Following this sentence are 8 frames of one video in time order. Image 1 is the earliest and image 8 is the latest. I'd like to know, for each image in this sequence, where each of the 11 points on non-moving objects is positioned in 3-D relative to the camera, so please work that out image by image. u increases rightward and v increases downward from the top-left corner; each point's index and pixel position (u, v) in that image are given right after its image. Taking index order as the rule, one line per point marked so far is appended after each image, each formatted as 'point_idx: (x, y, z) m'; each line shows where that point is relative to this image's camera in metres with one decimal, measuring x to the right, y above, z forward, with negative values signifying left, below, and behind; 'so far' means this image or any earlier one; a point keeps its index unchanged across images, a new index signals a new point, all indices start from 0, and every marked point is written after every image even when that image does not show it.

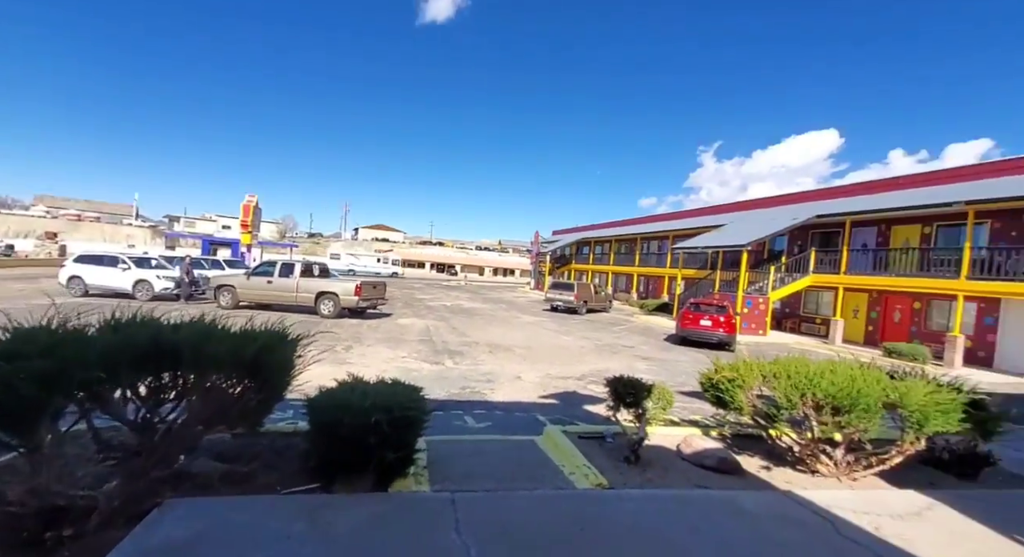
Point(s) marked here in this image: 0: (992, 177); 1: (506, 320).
0: (+15.8, +3.4, +16.0) m
1: (-0.2, -1.4, +16.2) m
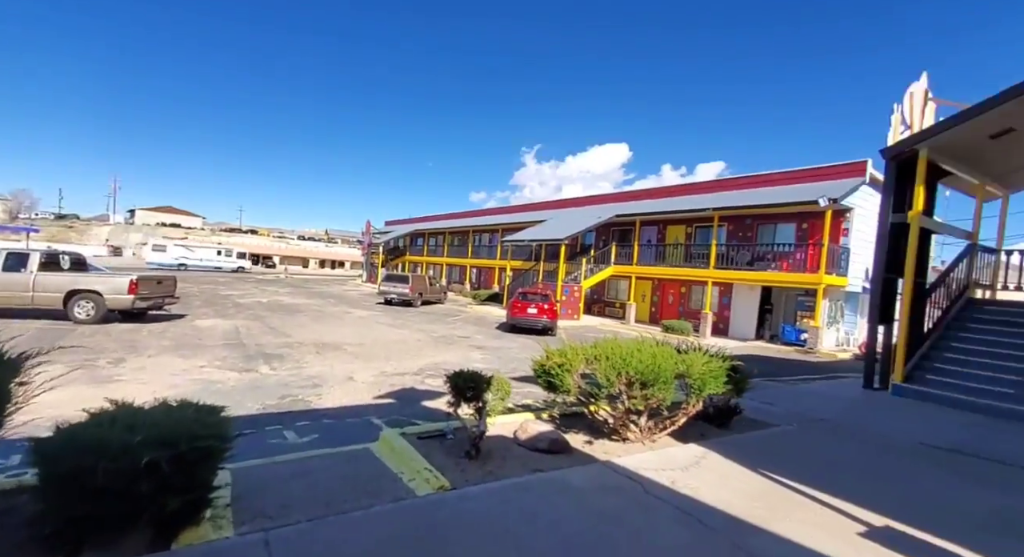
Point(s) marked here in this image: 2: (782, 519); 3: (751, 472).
0: (+9.5, +3.8, +20.3) m
1: (-5.7, -1.2, +15.1) m
2: (+1.7, -1.5, +3.0) m
3: (+1.9, -1.5, +3.8) m
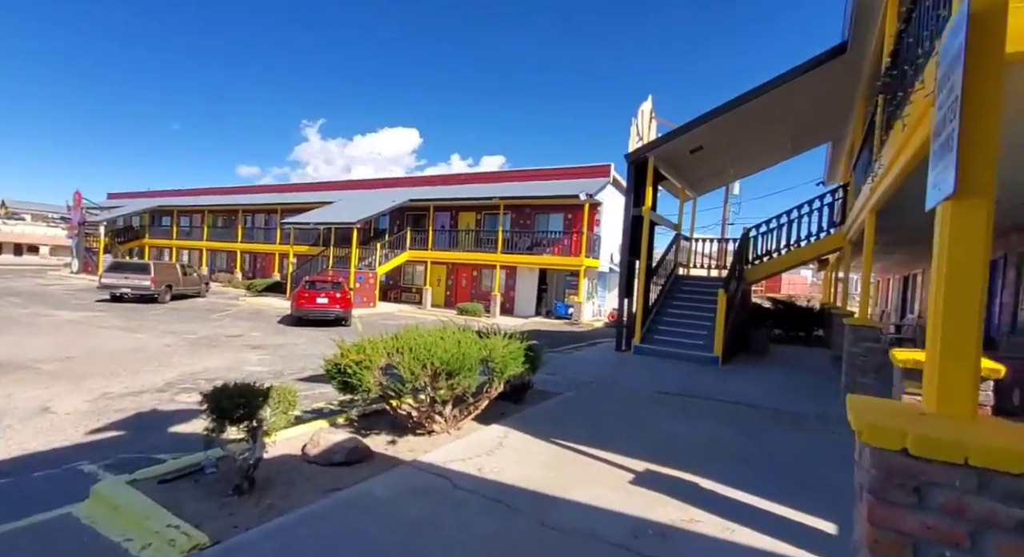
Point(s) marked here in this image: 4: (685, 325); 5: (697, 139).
0: (+0.3, +4.6, +21.9) m
1: (-11.2, -1.0, +11.2) m
2: (+0.4, -1.4, +3.3) m
3: (+0.3, -1.4, +4.1) m
4: (+3.8, -1.1, +10.3) m
5: (+3.9, +2.8, +9.8) m
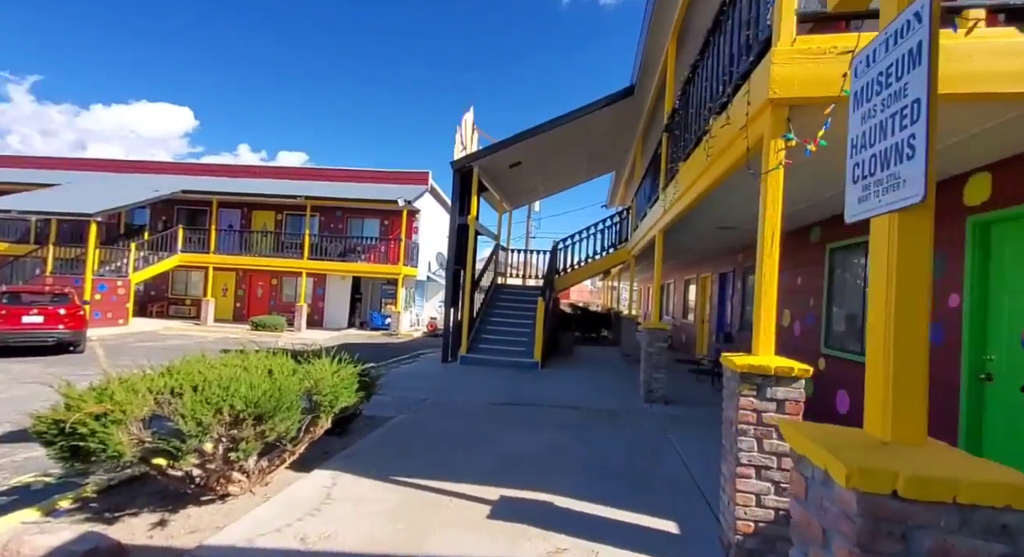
0: (-7.9, +4.2, +20.0) m
1: (-14.3, -1.1, +5.4) m
2: (-0.5, -1.4, +2.7) m
3: (-0.9, -1.4, +3.4) m
4: (-0.2, -1.3, +10.5) m
5: (+0.1, +2.6, +10.2) m
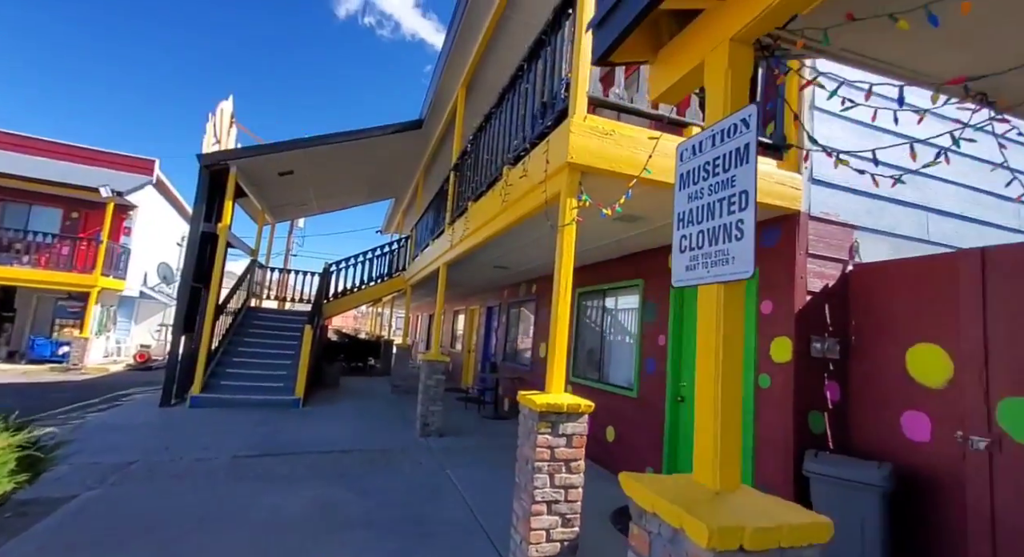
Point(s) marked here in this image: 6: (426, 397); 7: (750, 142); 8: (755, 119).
0: (-15.9, +4.0, +14.0) m
1: (-14.9, -0.3, -2.2) m
2: (-1.4, -1.6, +1.9) m
3: (-2.1, -1.5, +2.3) m
4: (-4.9, -1.8, +8.9) m
5: (-4.2, +2.2, +9.0) m
6: (-1.2, -1.7, +6.7) m
7: (+0.7, +0.4, +1.4) m
8: (+0.7, +0.5, +1.4) m
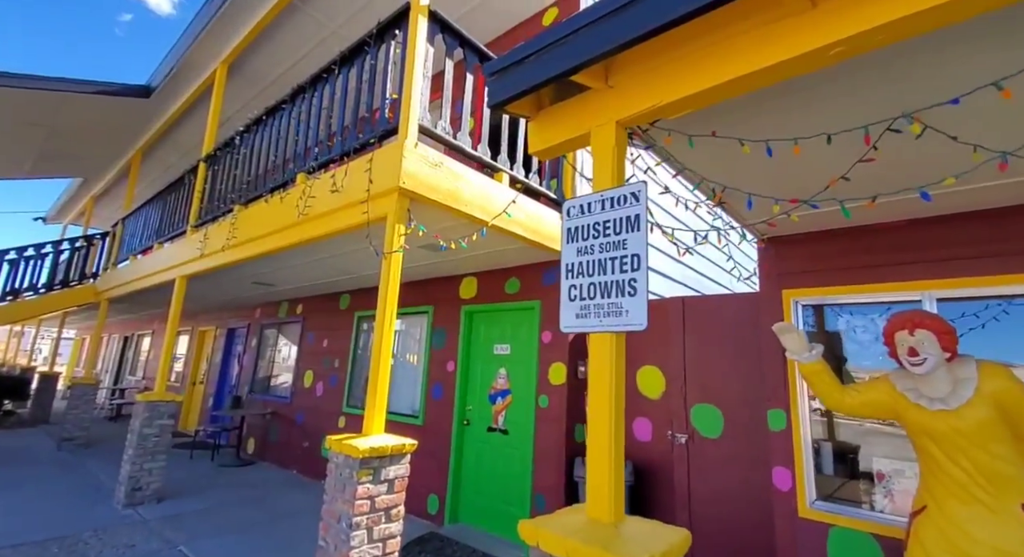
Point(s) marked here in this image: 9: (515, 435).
0: (-20.0, +4.5, +4.2) m
1: (-11.1, +0.6, -9.4) m
2: (-1.7, -1.6, +0.9) m
3: (-2.5, -1.6, +0.8) m
4: (-8.3, -1.7, +5.2) m
5: (-7.6, +2.2, +5.7) m
6: (-4.0, -1.9, +5.1) m
7: (+0.5, +0.2, +1.7) m
8: (+0.5, +0.3, +1.7) m
9: (0.0, -1.5, +4.4) m
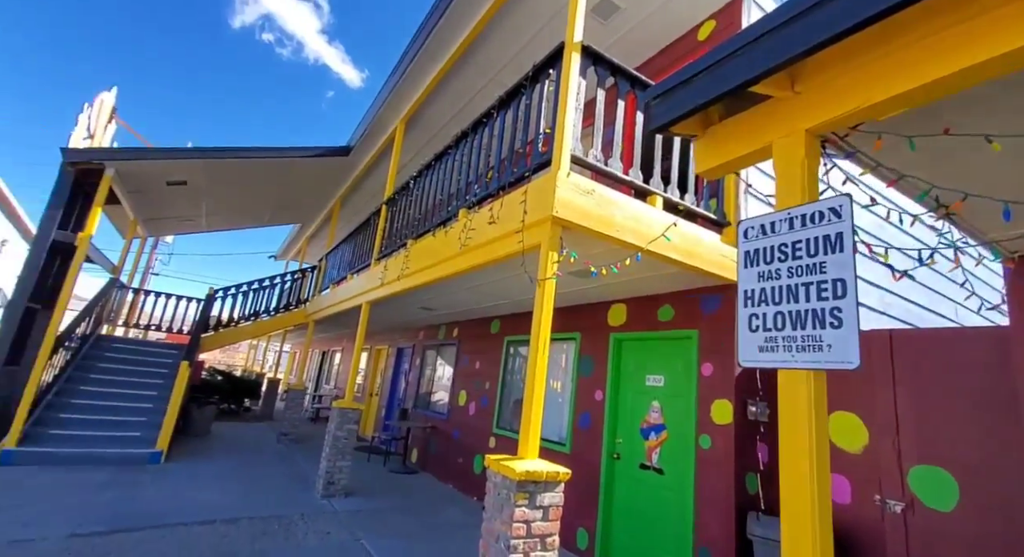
0: (-17.8, +4.2, +10.1) m
1: (-13.3, +1.1, -5.7) m
2: (-1.3, -1.7, +1.2) m
3: (-2.1, -1.6, +1.4) m
4: (-6.3, -2.1, +7.2) m
5: (-5.5, +1.8, +7.8) m
6: (-2.3, -2.2, +5.9) m
7: (+1.0, +0.1, +1.4) m
8: (+1.0, +0.2, +1.4) m
9: (+1.4, -1.7, +4.1) m
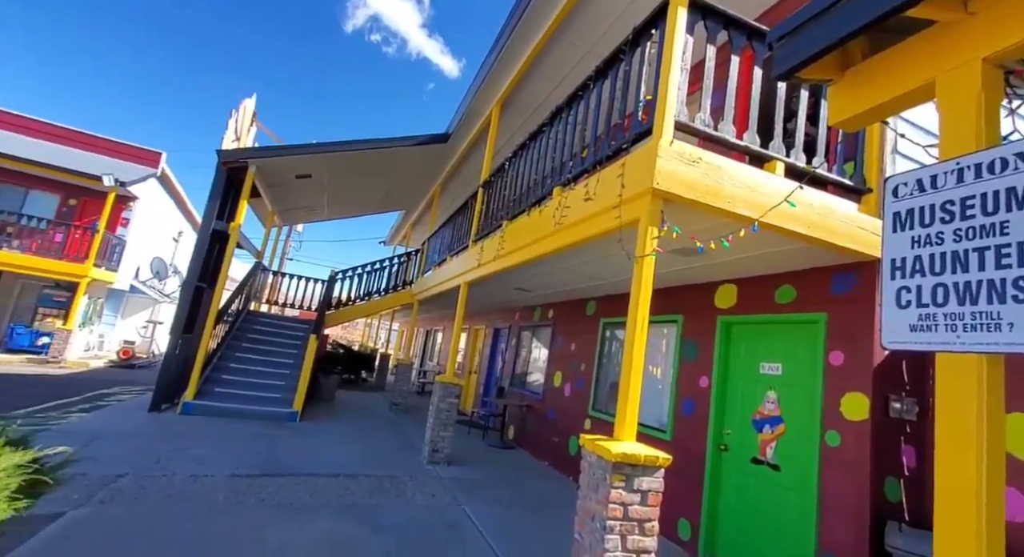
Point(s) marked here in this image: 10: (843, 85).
0: (-15.4, +4.7, +13.2) m
1: (-14.2, +1.0, -3.1) m
2: (-1.0, -1.6, +1.5) m
3: (-1.8, -1.5, +1.8) m
4: (-4.8, -1.7, +8.3) m
5: (-3.8, +2.1, +8.6) m
6: (-1.0, -1.9, +6.3) m
7: (+1.3, +0.2, +1.1) m
8: (+1.3, +0.3, +1.1) m
9: (+2.2, -1.5, +3.7) m
10: (+1.2, +0.7, +1.7) m
